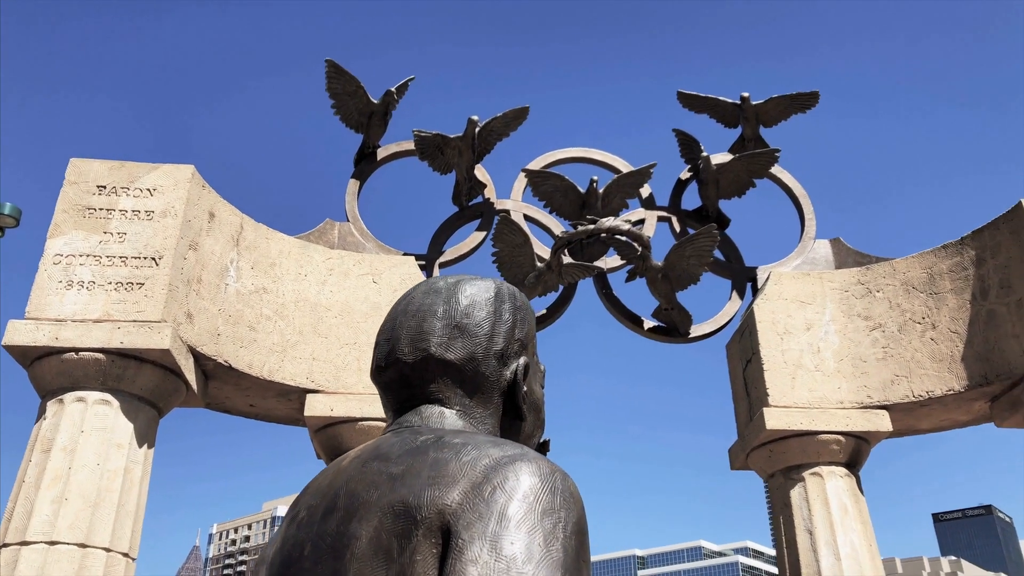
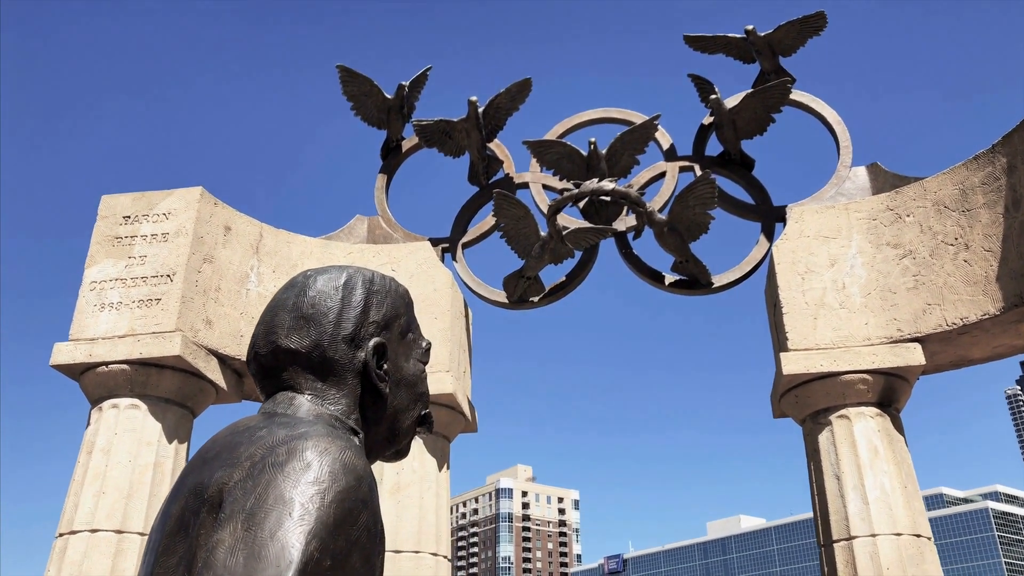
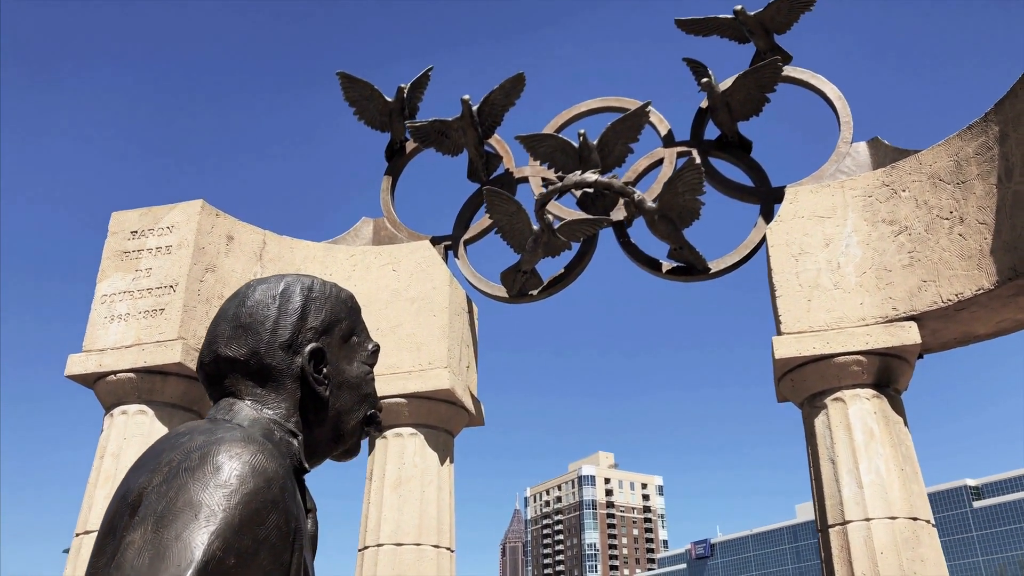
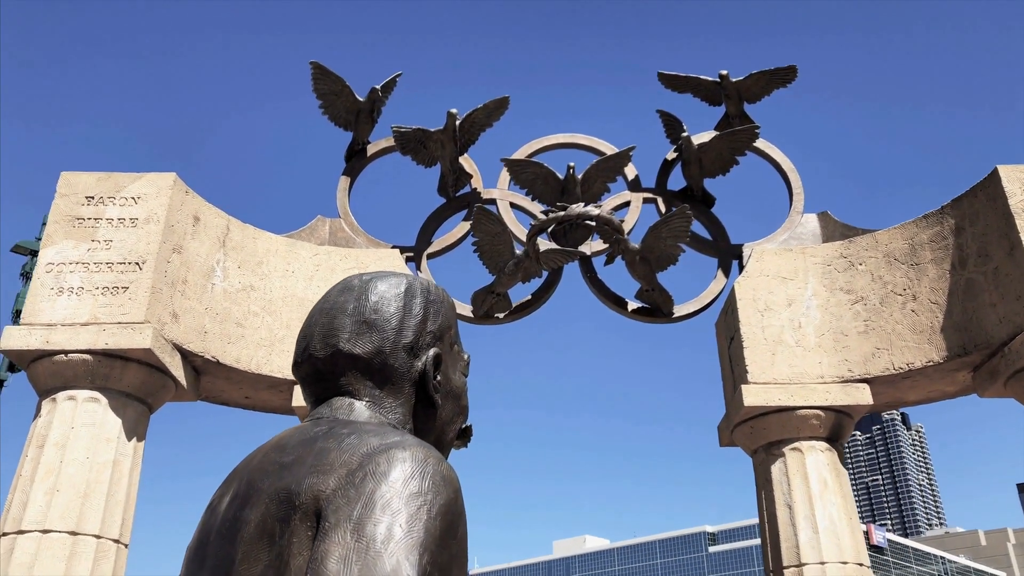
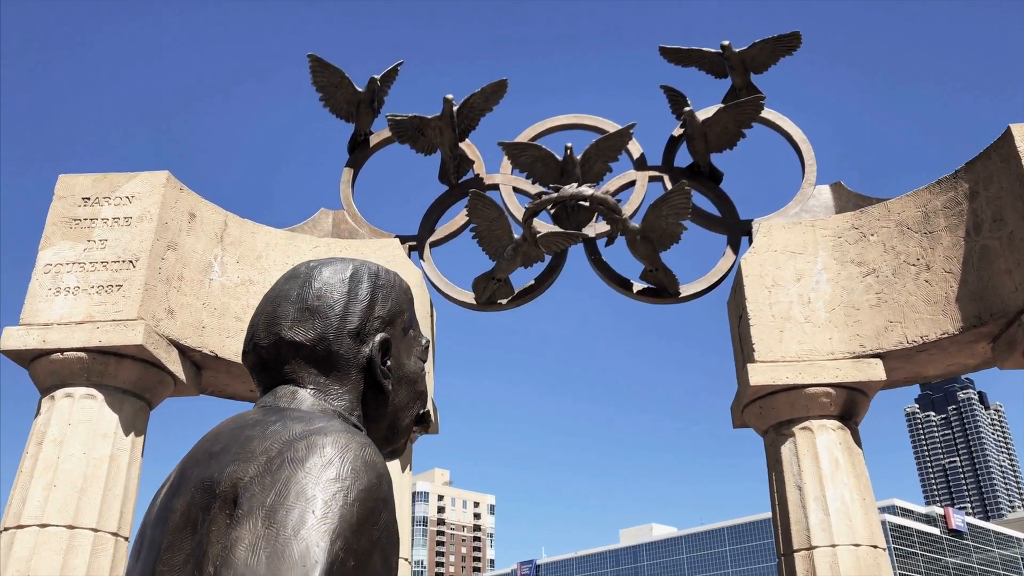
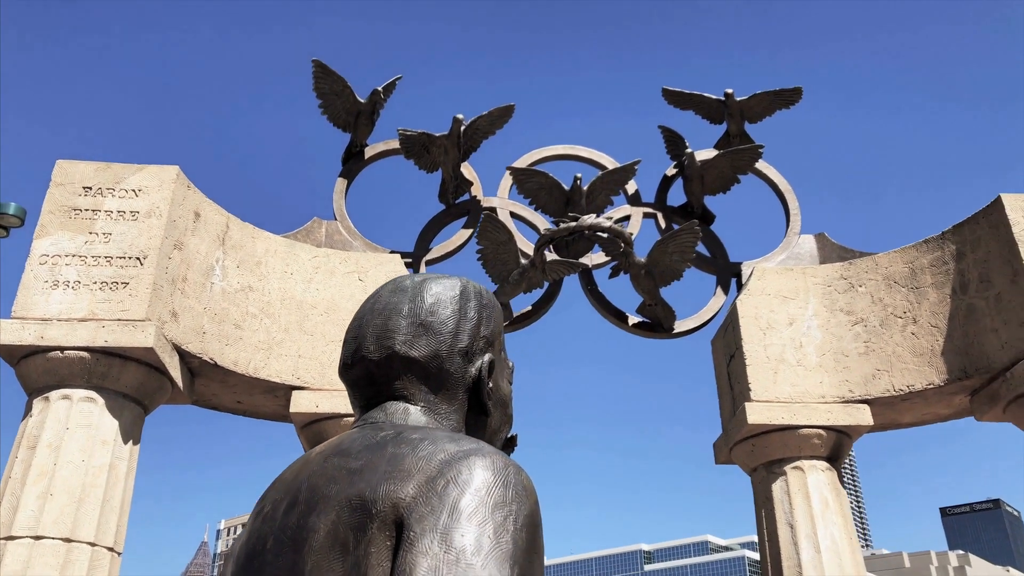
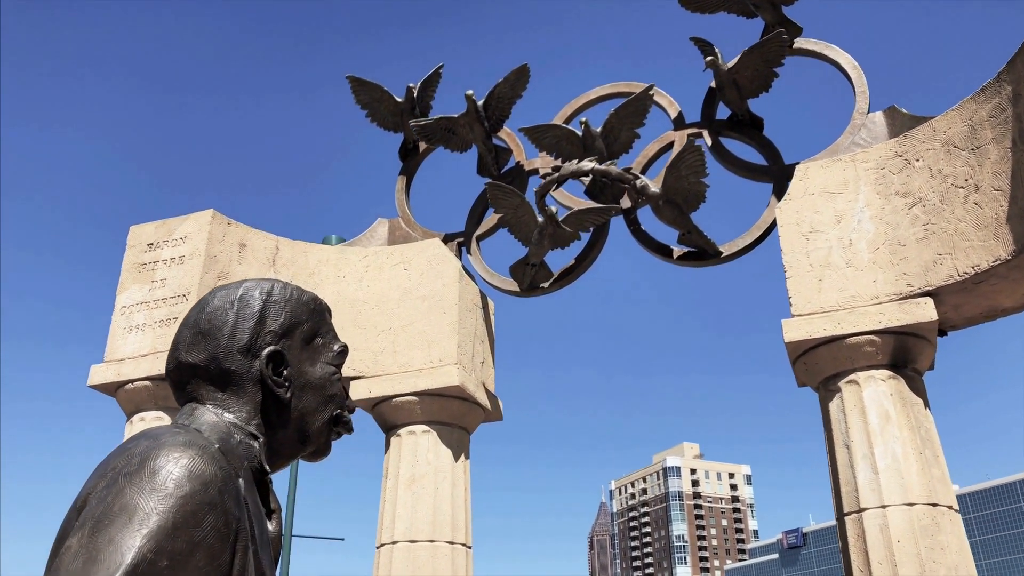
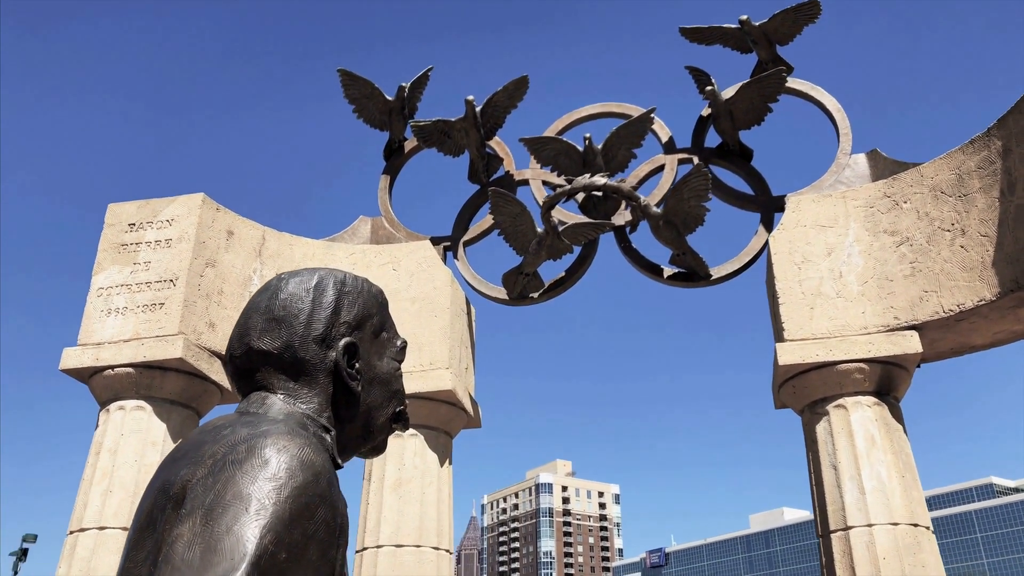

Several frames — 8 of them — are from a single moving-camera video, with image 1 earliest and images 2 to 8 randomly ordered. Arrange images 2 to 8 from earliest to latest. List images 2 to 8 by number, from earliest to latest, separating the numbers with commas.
6, 4, 5, 2, 8, 3, 7
